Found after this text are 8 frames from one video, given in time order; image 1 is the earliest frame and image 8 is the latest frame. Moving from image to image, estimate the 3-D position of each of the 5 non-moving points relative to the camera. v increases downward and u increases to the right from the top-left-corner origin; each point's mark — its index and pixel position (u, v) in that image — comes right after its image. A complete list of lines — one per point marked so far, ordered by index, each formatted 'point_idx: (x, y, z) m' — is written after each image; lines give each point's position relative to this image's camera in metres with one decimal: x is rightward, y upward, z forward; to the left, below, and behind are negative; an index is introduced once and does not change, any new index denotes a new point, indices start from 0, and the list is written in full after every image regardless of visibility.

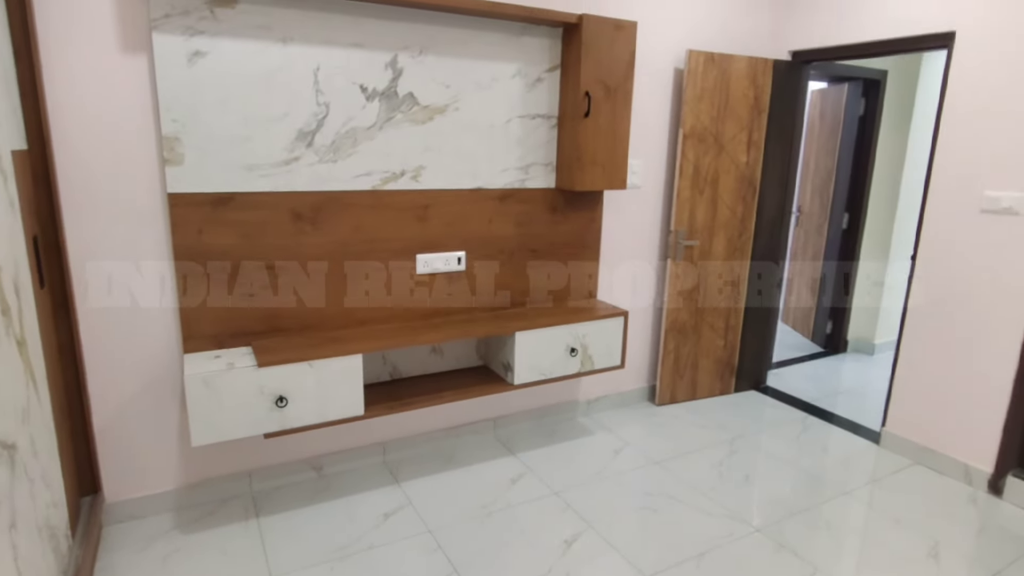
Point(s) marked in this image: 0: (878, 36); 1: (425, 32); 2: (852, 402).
0: (+1.7, +1.2, +2.8) m
1: (-0.3, +1.0, +2.3) m
2: (+1.9, -0.7, +3.5) m
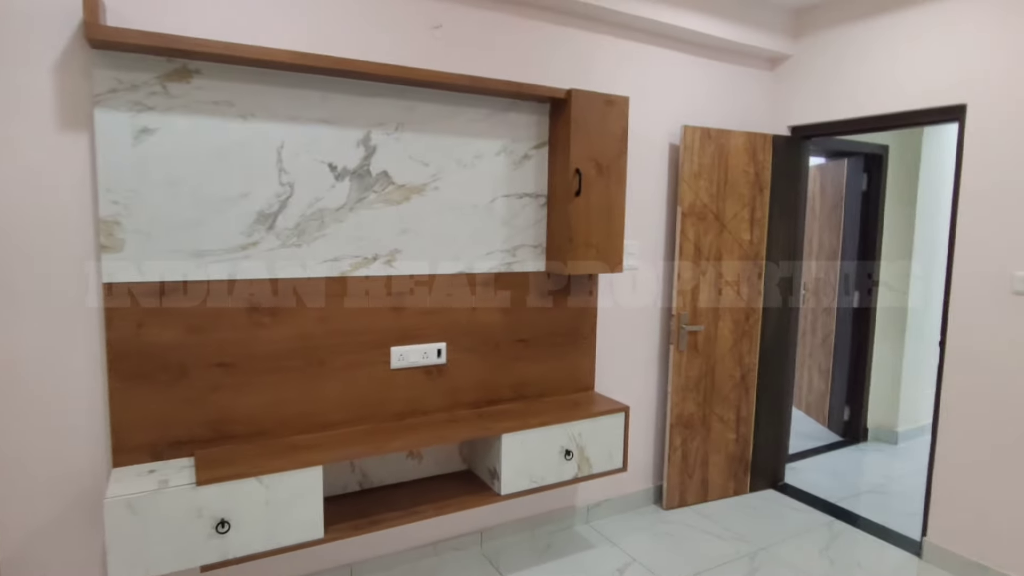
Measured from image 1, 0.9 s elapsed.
0: (+1.6, +0.8, +2.7) m
1: (-0.4, +0.6, +2.1) m
2: (+1.9, -1.1, +3.1) m
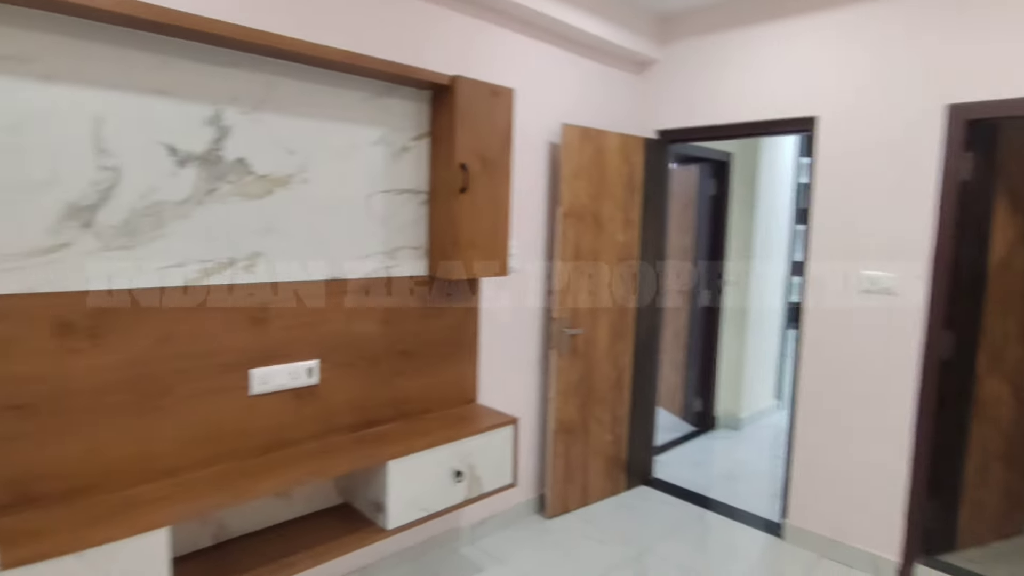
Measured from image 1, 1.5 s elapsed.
0: (+1.1, +0.8, +2.8) m
1: (-0.7, +0.6, +1.8) m
2: (+1.2, -1.1, +3.3) m
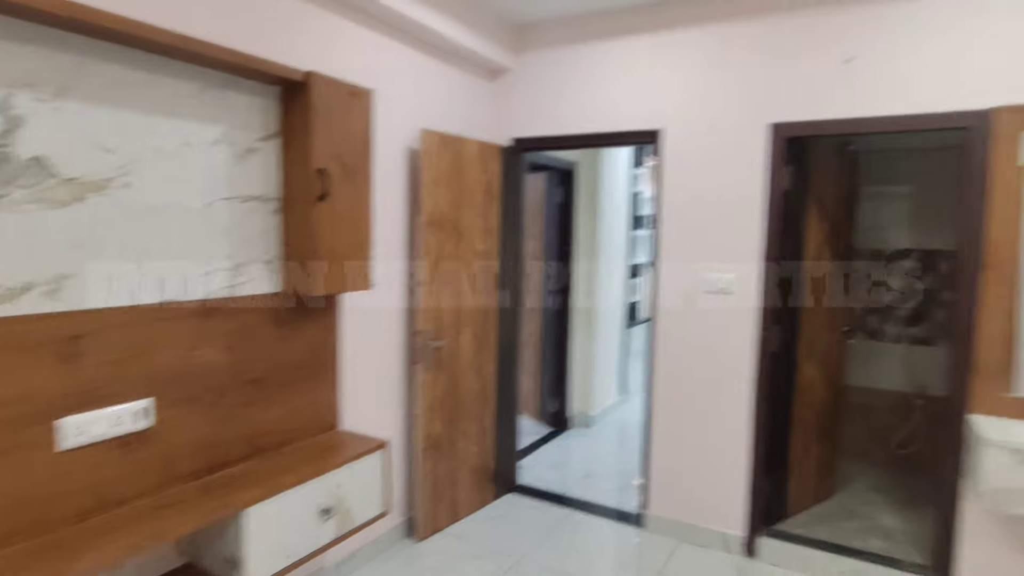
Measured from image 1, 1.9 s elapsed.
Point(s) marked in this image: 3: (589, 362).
0: (+0.4, +0.8, +2.9) m
1: (-1.1, +0.5, +1.5) m
2: (+0.5, -1.1, +3.5) m
3: (+0.6, -0.5, +4.3) m
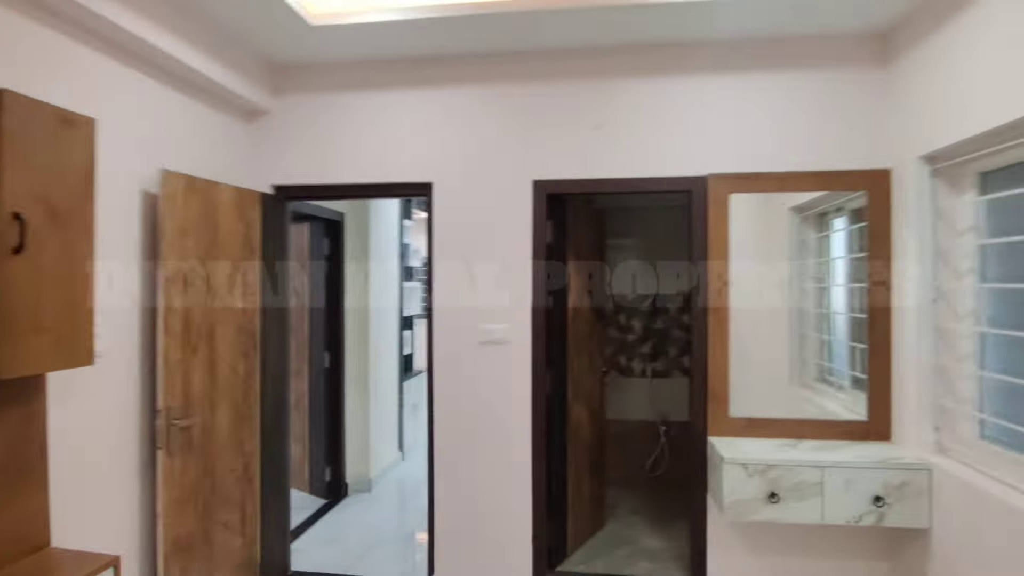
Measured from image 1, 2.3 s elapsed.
0: (-0.7, +0.5, +2.8) m
1: (-1.5, +0.4, +0.9) m
2: (-0.7, -1.4, +3.2) m
3: (-1.0, -0.9, +4.1) m
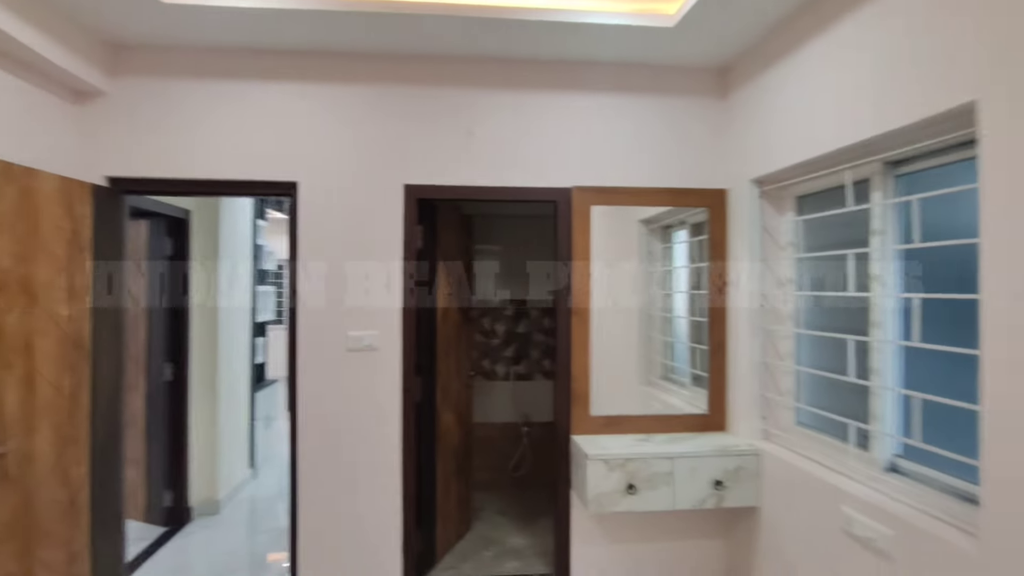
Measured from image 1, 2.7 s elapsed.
0: (-1.3, +0.5, +2.6) m
1: (-1.6, +0.4, +0.6) m
2: (-1.4, -1.4, +3.0) m
3: (-1.8, -0.9, +3.8) m
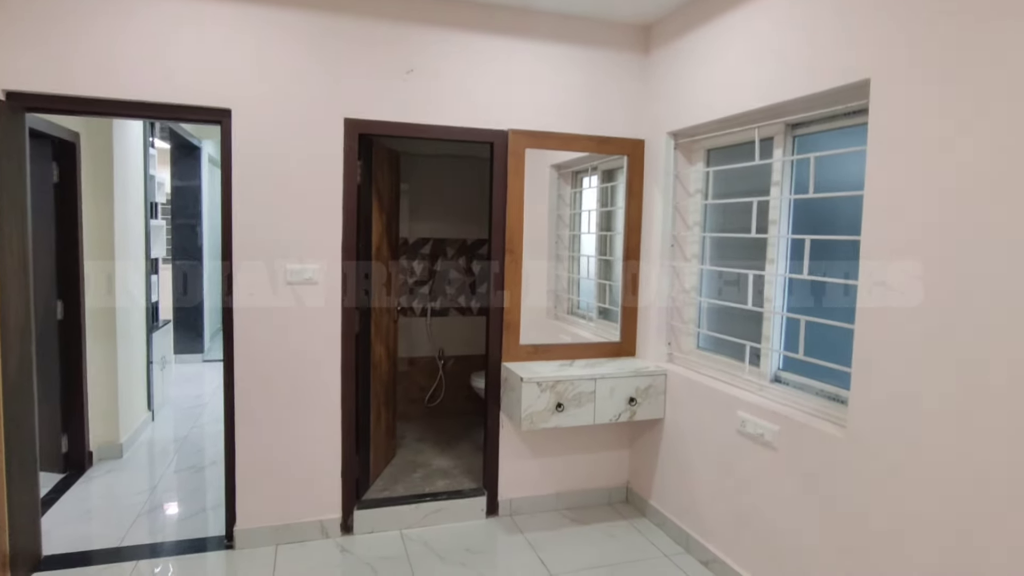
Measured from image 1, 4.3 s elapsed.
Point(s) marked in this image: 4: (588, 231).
0: (-1.5, +0.8, +2.4) m
1: (-1.4, +0.5, +0.4) m
2: (-1.7, -1.1, +2.9) m
3: (-2.3, -0.5, +3.6) m
4: (+0.4, +0.3, +3.2) m
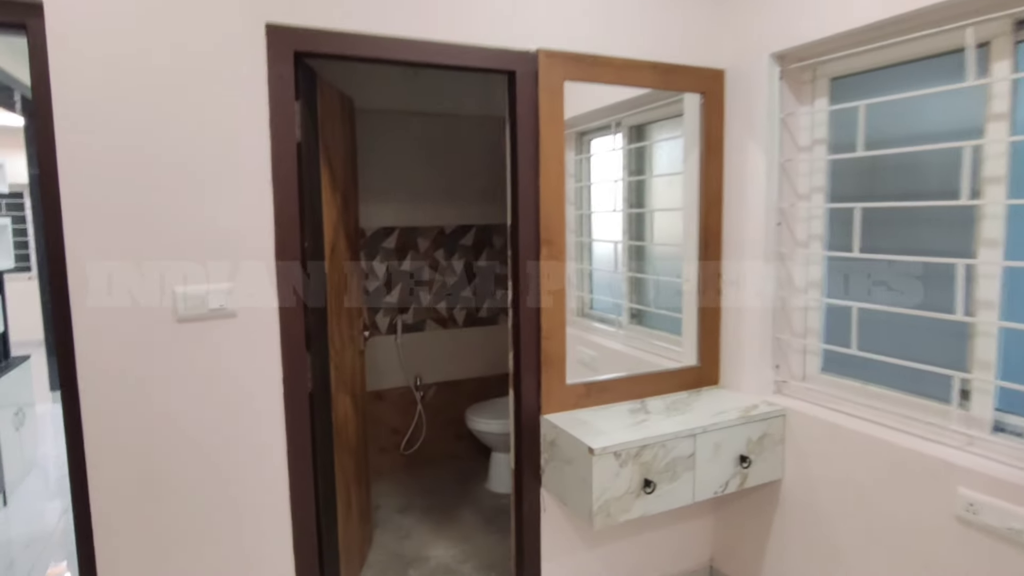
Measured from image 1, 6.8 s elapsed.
0: (-1.3, +0.6, +1.2) m
1: (-1.0, +0.3, -0.8) m
2: (-1.5, -1.2, +1.8) m
3: (-2.2, -0.7, +2.3) m
4: (+0.5, +0.3, +2.2) m
